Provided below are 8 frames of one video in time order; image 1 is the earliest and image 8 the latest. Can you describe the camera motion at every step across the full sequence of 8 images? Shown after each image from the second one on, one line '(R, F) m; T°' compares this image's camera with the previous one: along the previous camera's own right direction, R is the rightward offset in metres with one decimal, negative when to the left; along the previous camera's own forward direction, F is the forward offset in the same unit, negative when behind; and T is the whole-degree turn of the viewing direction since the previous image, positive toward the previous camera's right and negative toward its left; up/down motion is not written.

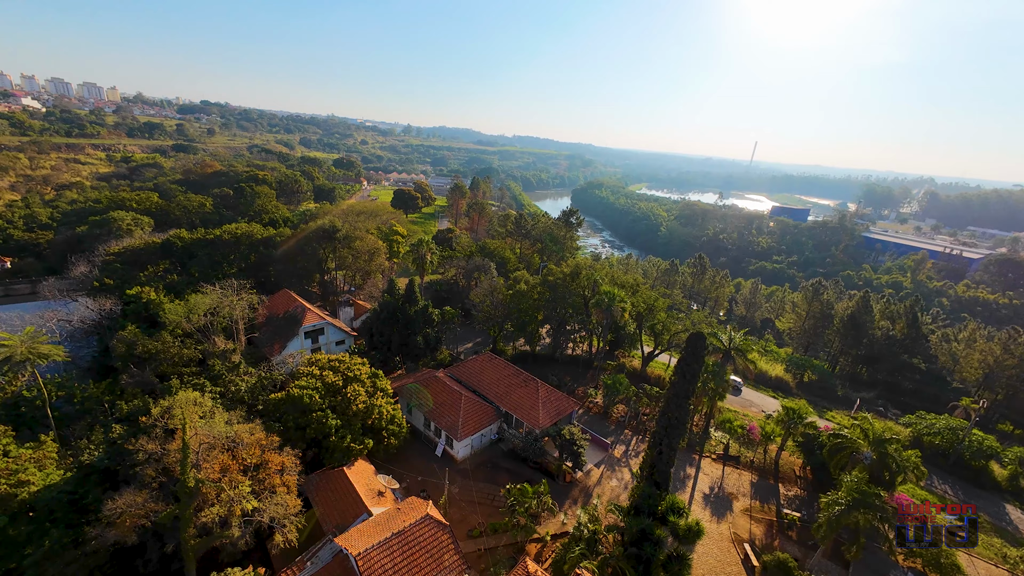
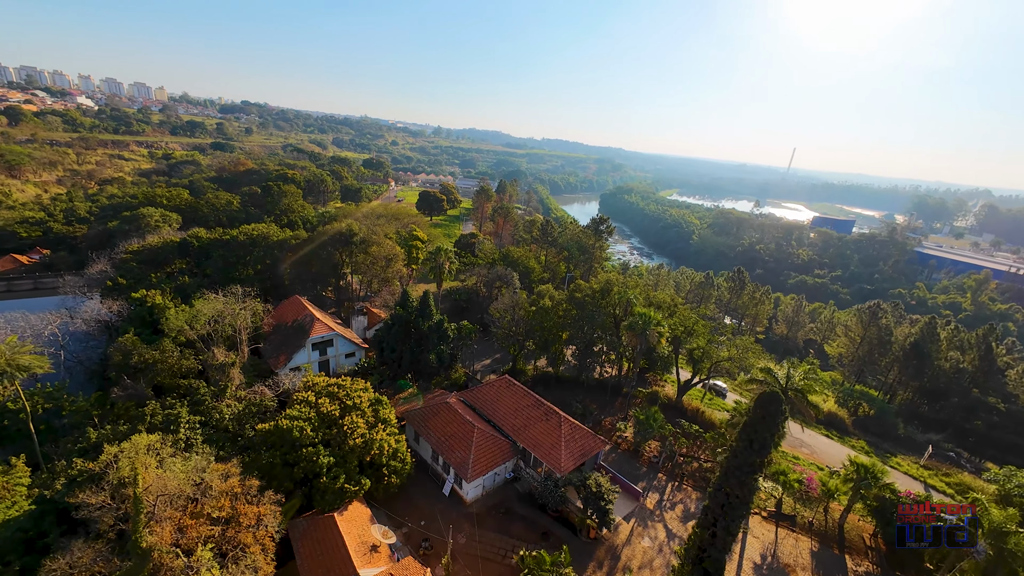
(0.0, +2.7) m; -3°
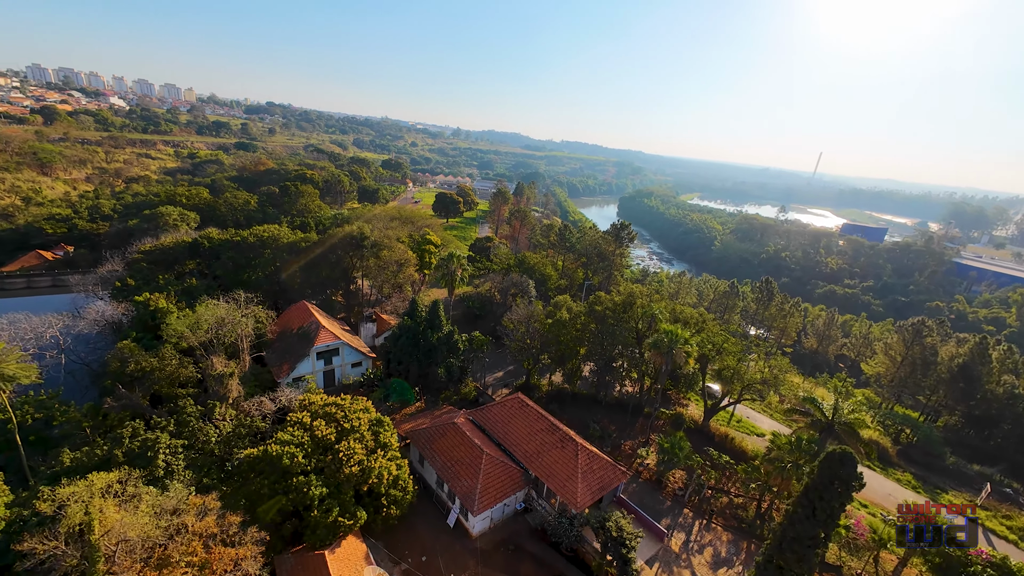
(0.0, +1.7) m; -2°
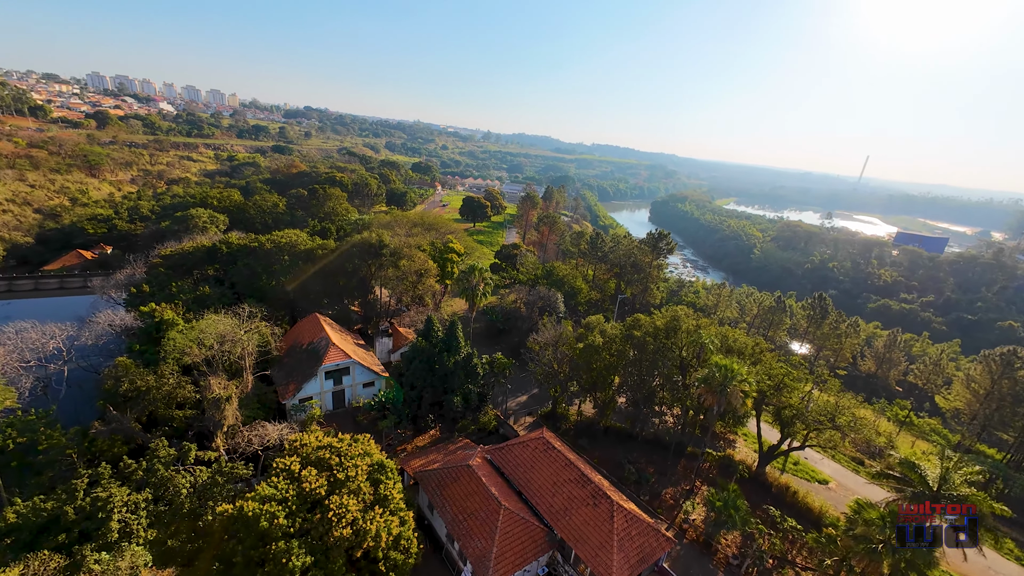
(0.0, +2.8) m; -4°
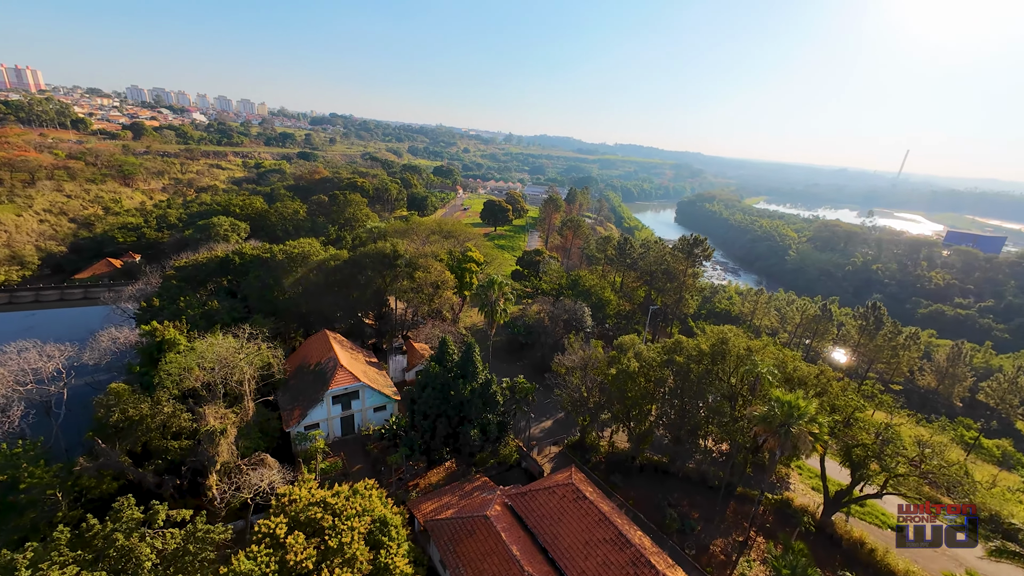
(0.0, +2.5) m; -3°
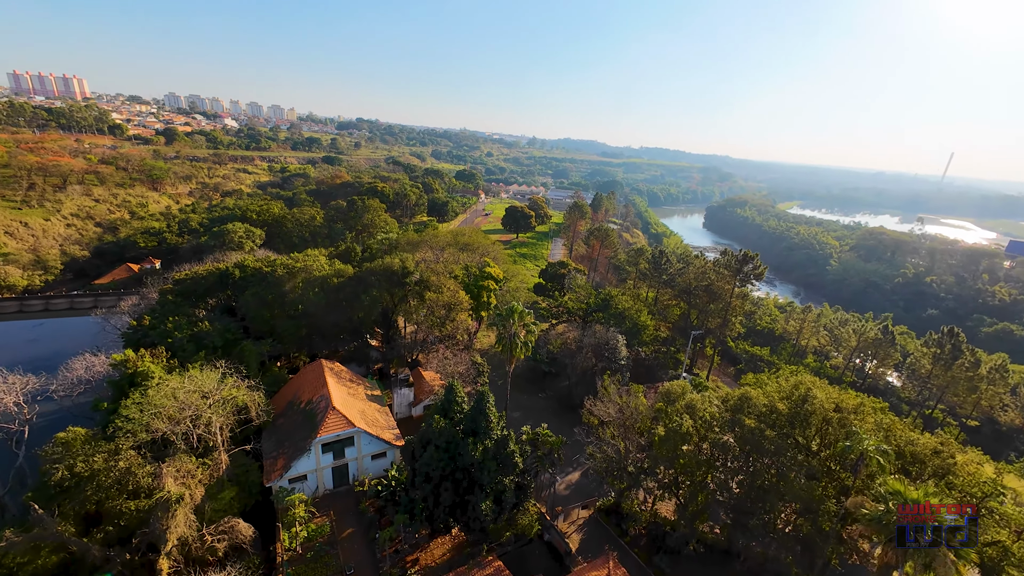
(-0.1, +3.9) m; -3°
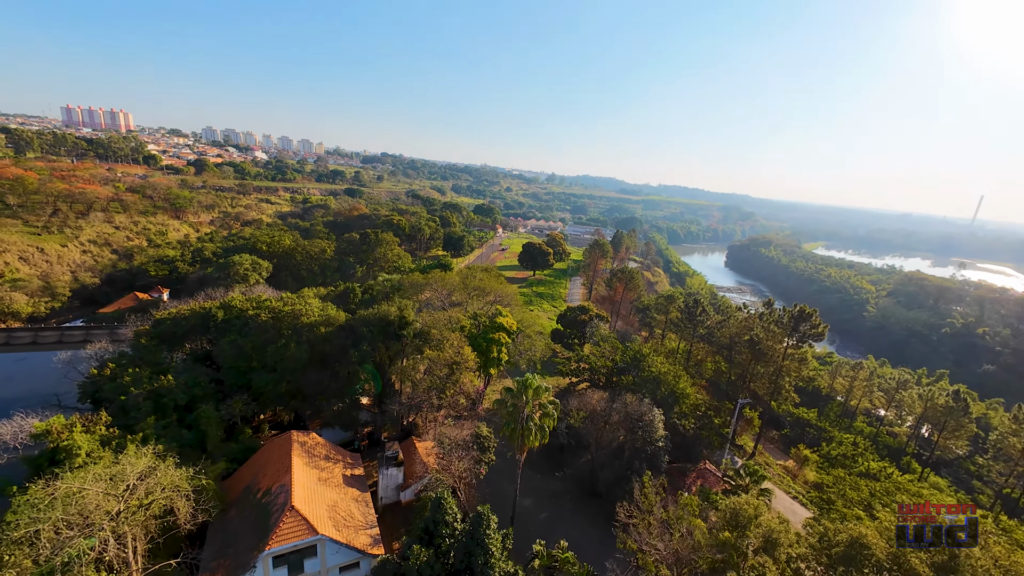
(0.0, +4.2) m; -2°
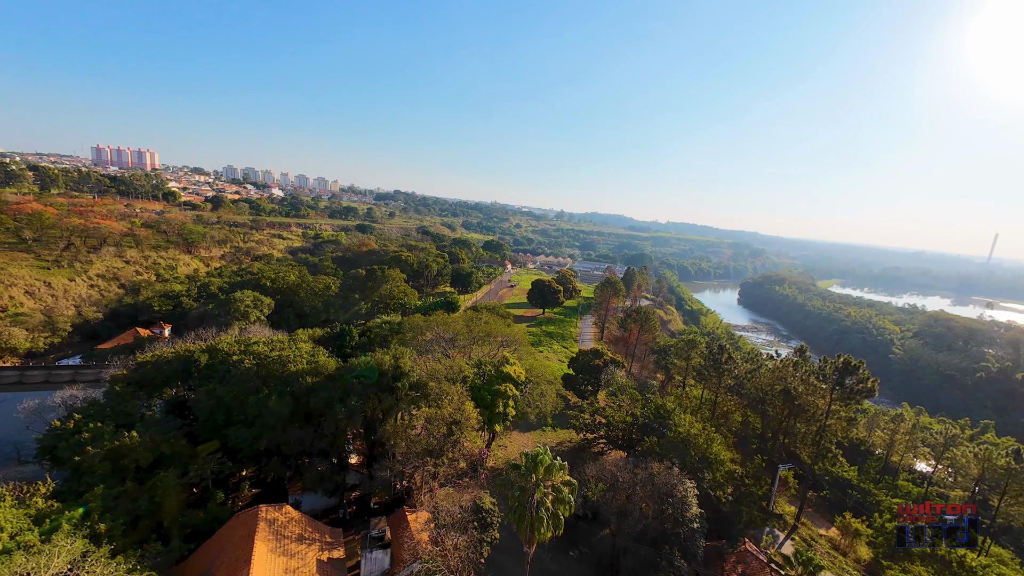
(0.0, +2.4) m; -1°
